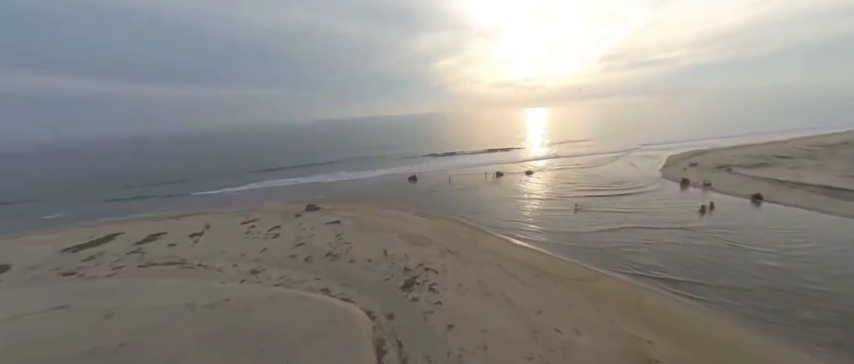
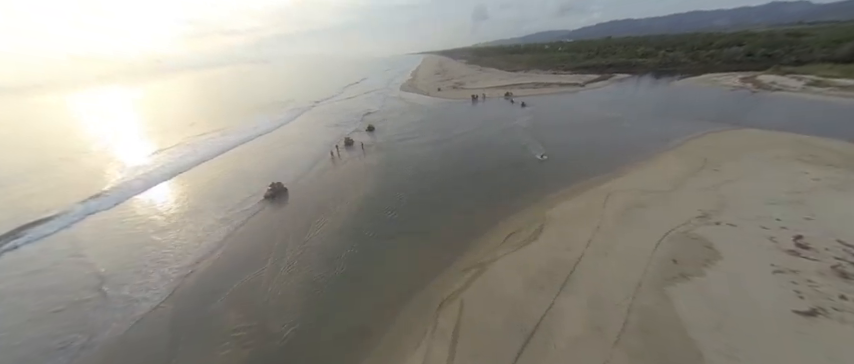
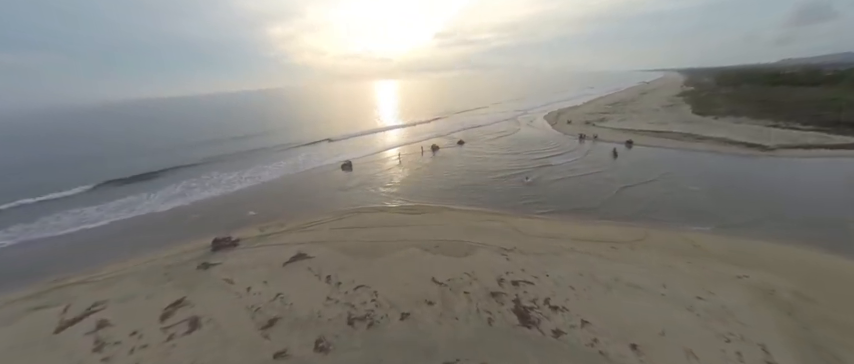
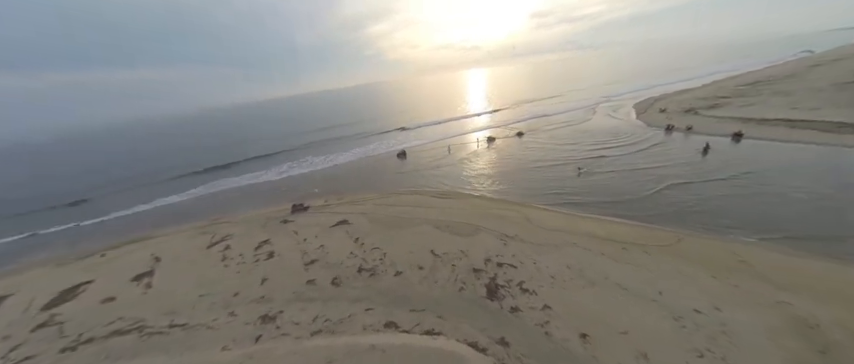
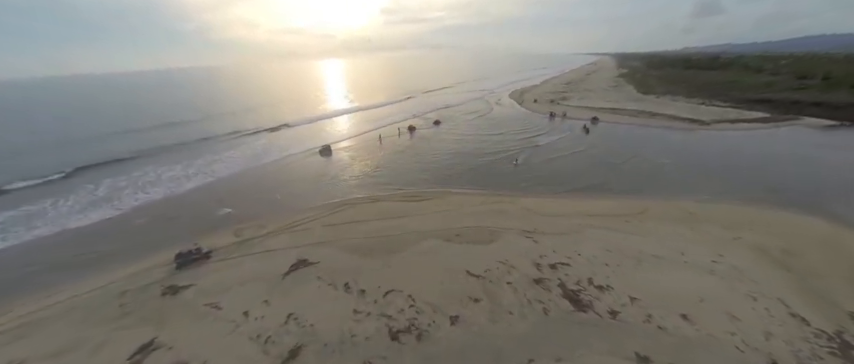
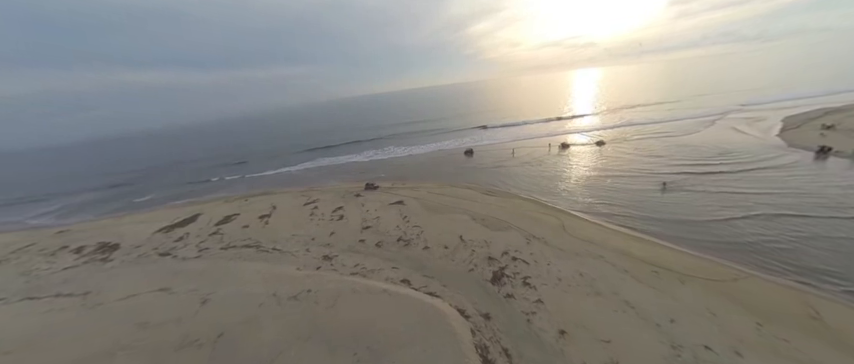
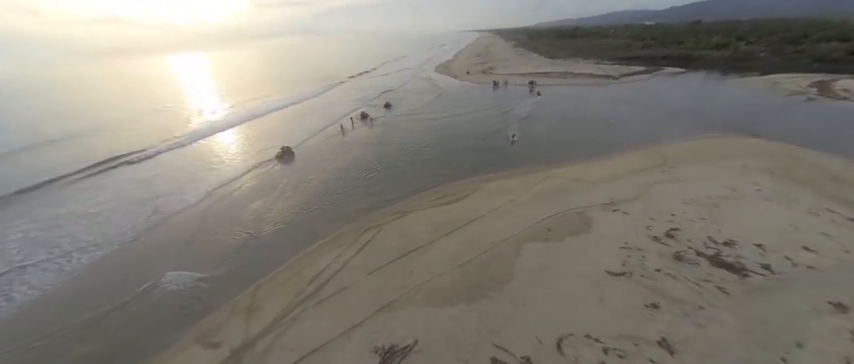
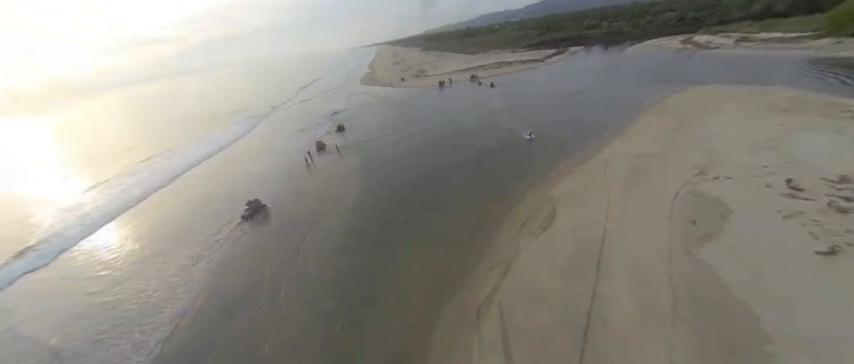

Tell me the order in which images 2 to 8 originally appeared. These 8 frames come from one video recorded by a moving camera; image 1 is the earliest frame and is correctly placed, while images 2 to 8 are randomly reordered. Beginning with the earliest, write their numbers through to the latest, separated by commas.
6, 4, 3, 5, 7, 2, 8
